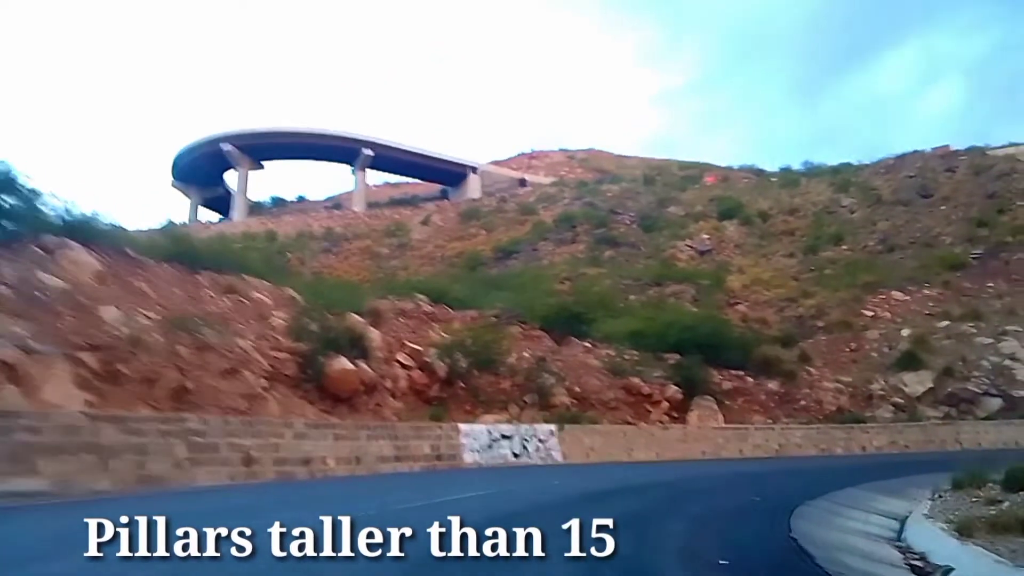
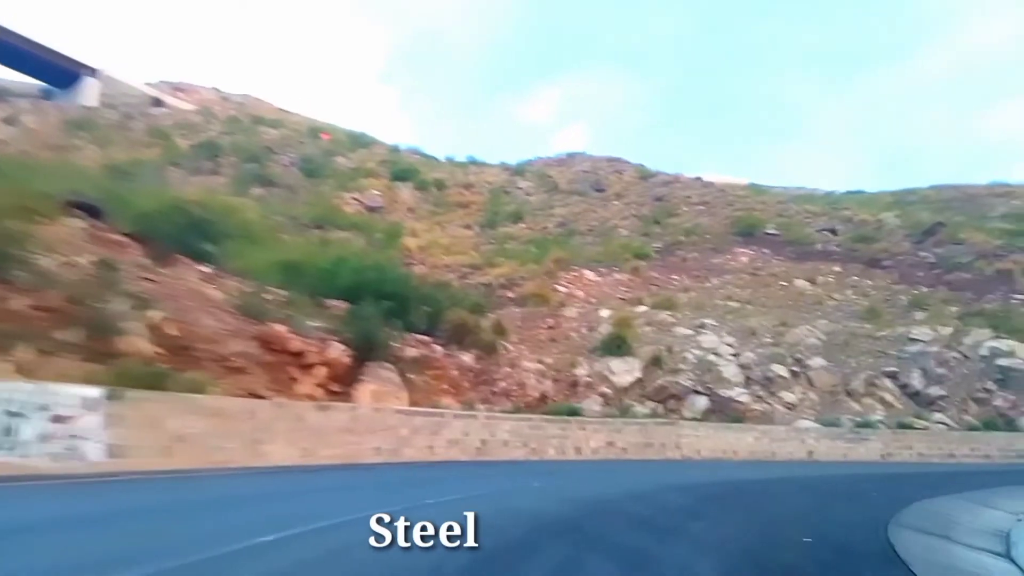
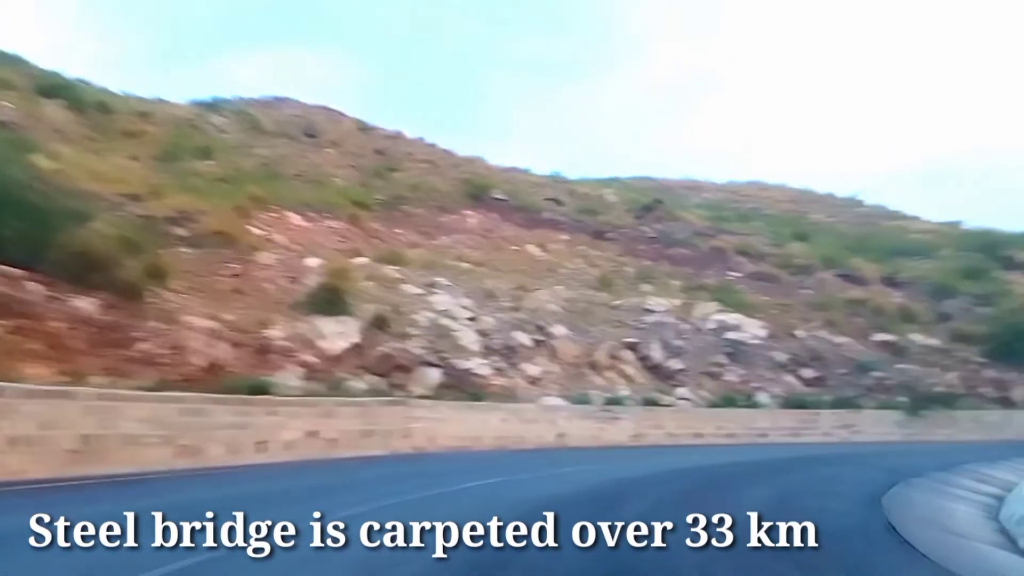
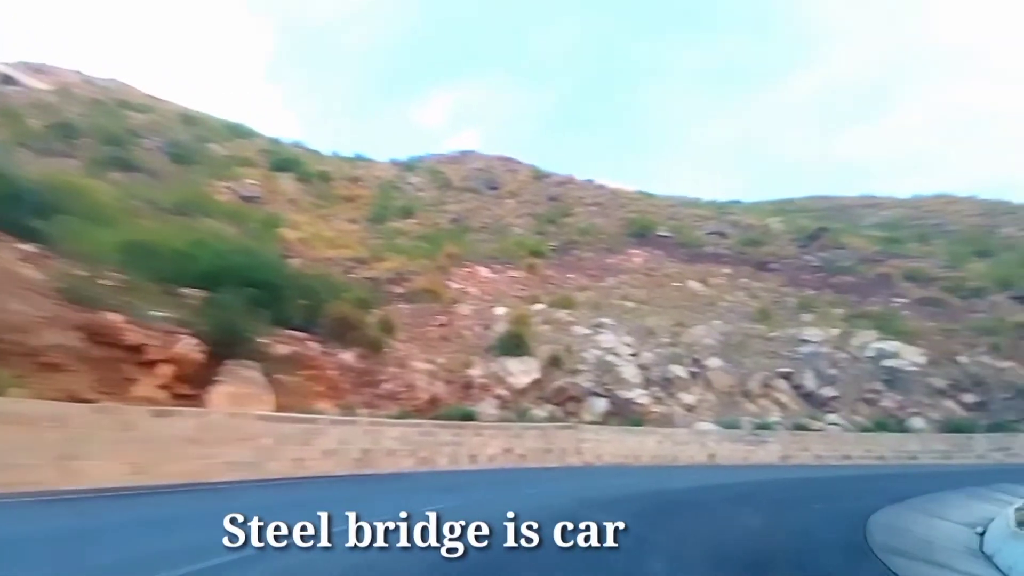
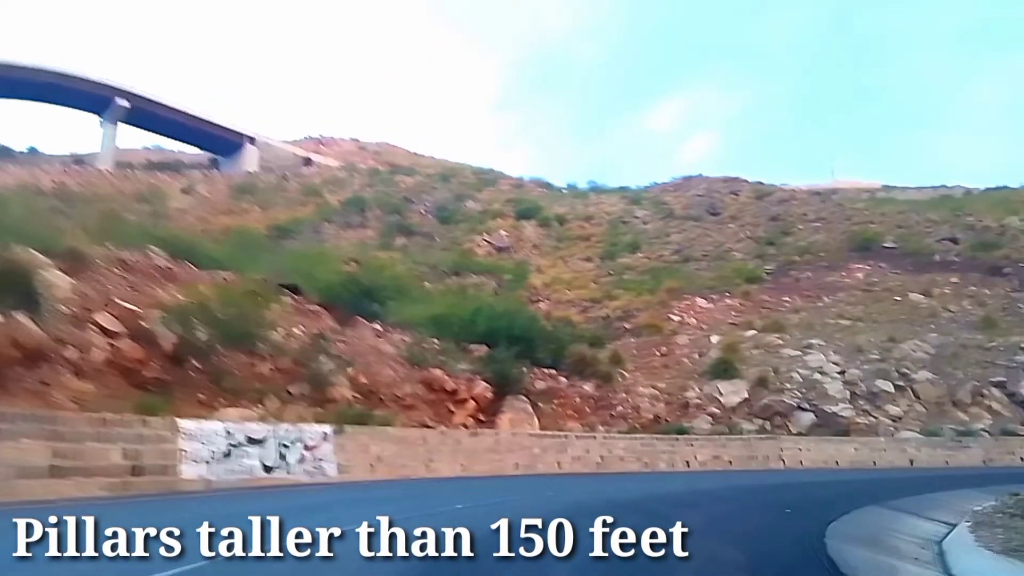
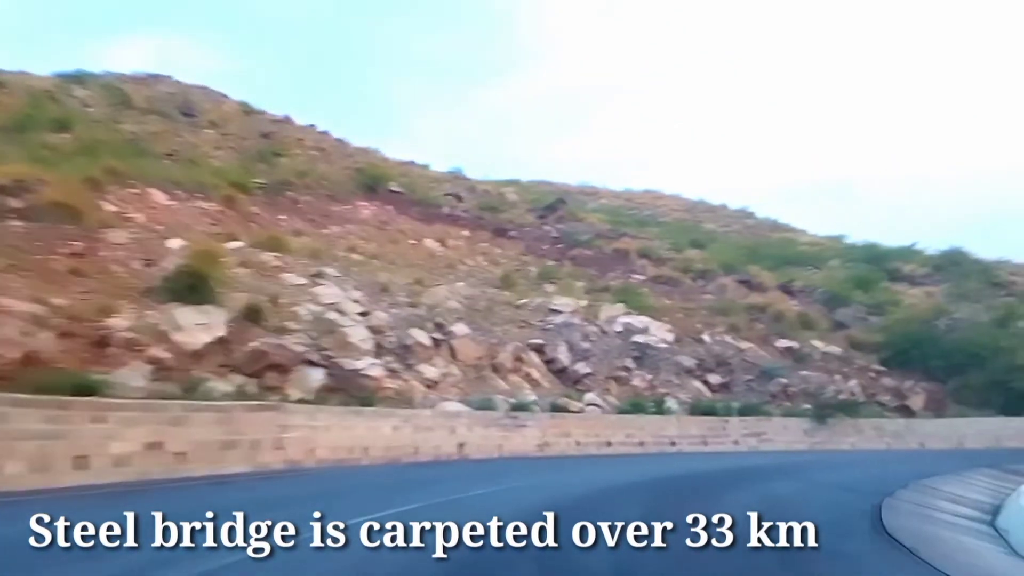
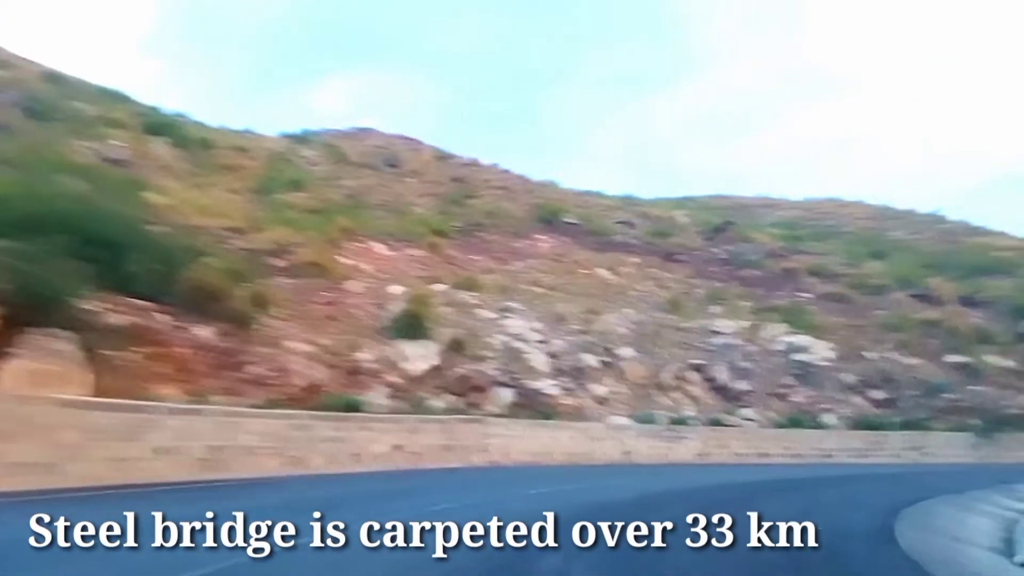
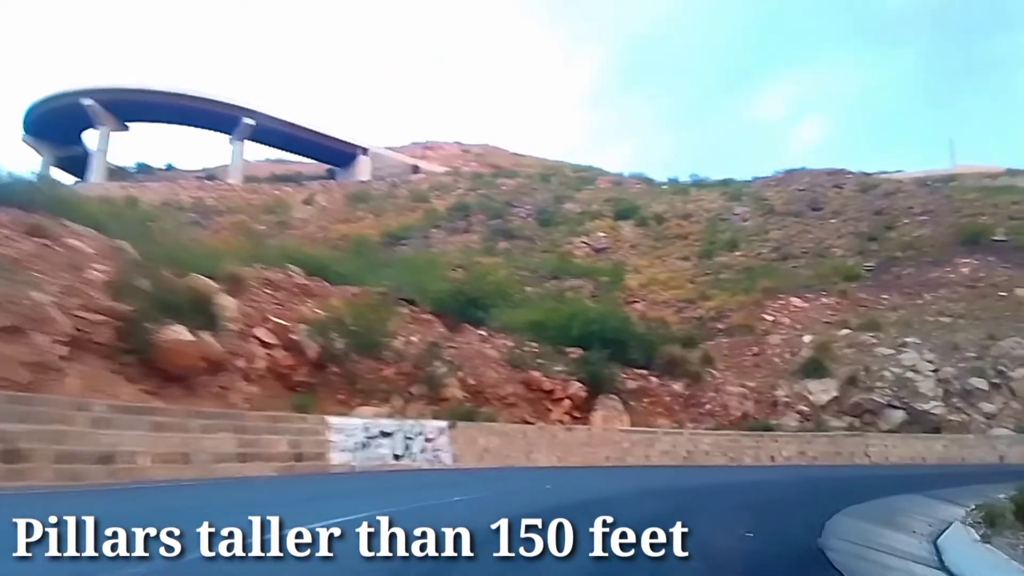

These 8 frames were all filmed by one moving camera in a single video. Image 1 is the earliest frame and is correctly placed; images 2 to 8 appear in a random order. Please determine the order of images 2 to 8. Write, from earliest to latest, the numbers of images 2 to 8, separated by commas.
8, 5, 2, 4, 7, 3, 6
